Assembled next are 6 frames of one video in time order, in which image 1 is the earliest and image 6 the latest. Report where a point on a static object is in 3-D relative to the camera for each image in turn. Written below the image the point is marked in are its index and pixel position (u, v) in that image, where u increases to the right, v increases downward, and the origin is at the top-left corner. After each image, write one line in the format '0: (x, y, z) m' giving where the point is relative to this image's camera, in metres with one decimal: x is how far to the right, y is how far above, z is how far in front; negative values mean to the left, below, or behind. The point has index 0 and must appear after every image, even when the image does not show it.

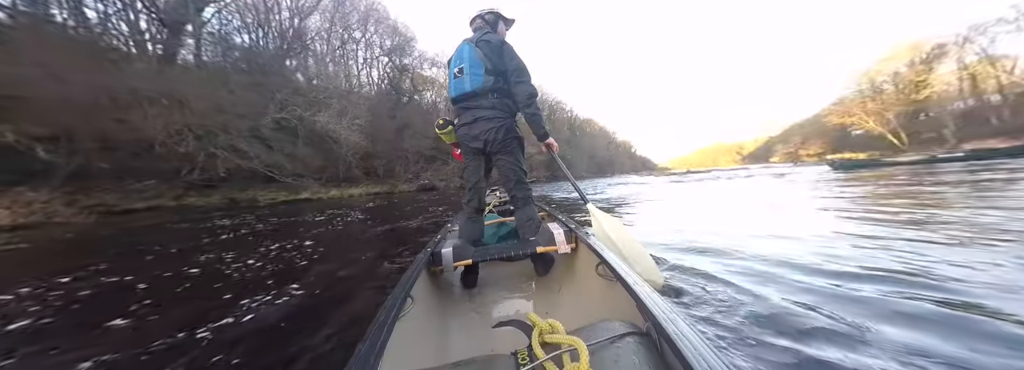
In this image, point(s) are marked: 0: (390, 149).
0: (-9.7, +2.9, +19.1) m
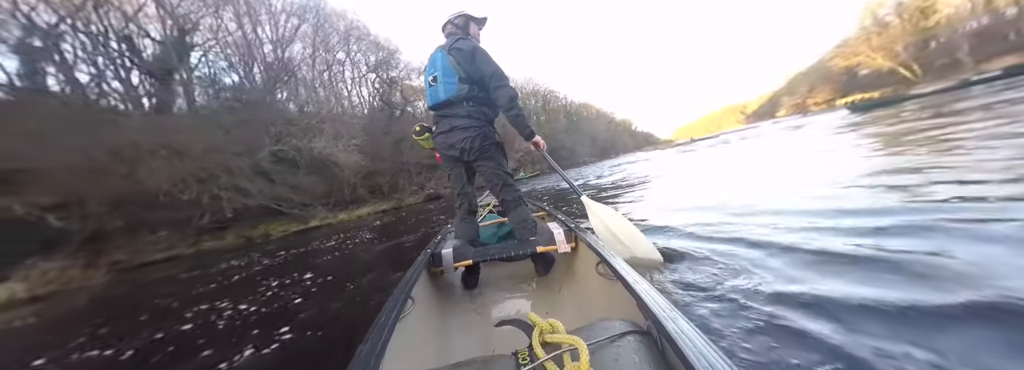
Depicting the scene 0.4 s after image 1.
0: (-9.7, +1.7, +19.1) m
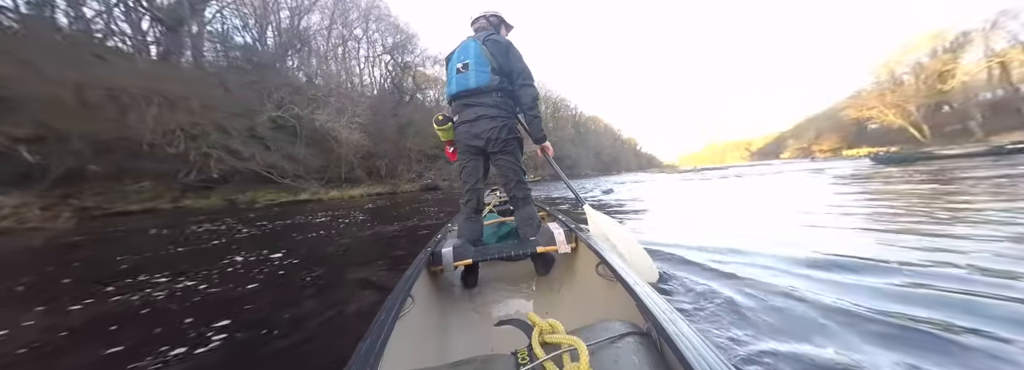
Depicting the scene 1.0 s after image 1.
0: (-9.4, +2.9, +18.9) m
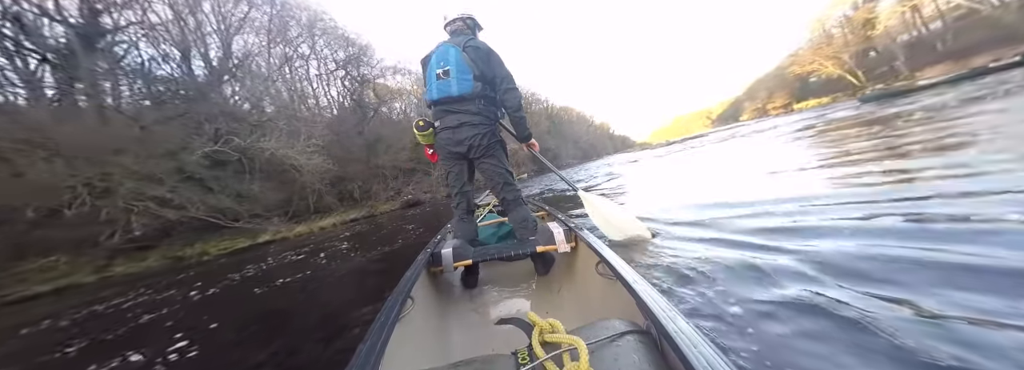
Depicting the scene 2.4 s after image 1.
0: (-10.9, +1.2, +17.6) m
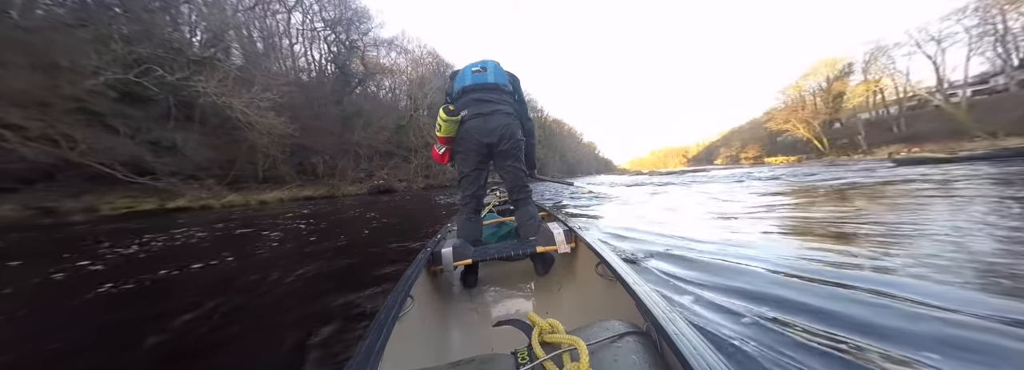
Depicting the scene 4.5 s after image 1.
0: (-11.7, +2.8, +15.9) m
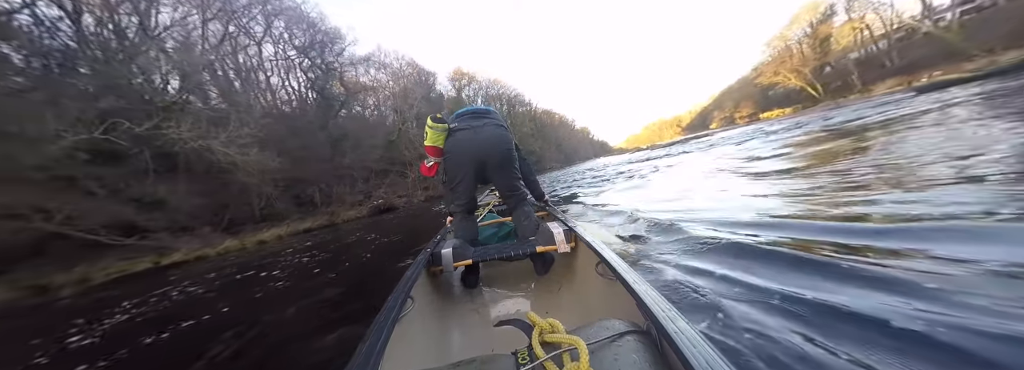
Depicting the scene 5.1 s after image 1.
0: (-11.9, +1.0, +15.7) m
